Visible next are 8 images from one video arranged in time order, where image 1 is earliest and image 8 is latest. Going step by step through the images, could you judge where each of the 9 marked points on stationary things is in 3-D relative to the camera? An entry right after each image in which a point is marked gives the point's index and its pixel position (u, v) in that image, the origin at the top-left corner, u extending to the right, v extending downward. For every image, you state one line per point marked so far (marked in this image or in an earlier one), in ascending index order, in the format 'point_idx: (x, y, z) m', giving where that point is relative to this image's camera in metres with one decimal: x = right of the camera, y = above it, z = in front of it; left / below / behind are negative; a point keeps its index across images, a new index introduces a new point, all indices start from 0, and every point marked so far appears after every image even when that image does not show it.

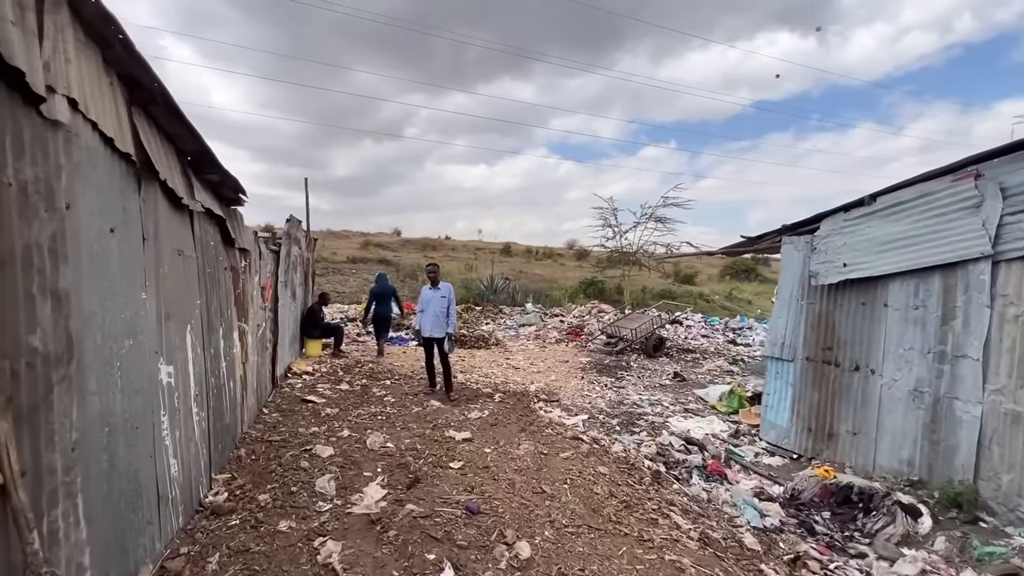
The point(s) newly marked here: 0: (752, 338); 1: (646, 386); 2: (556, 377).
0: (+7.2, -1.5, +14.0) m
1: (+2.7, -2.0, +9.3) m
2: (+0.9, -1.7, +9.2) m
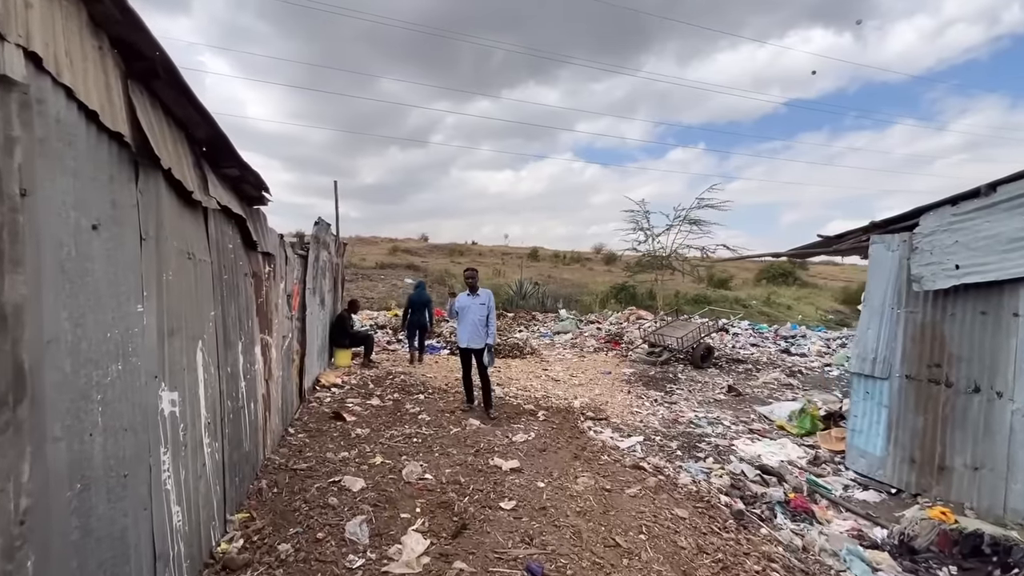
0: (+8.1, -1.7, +13.0) m
1: (+3.4, -2.1, +8.5) m
2: (+1.6, -1.9, +8.5) m
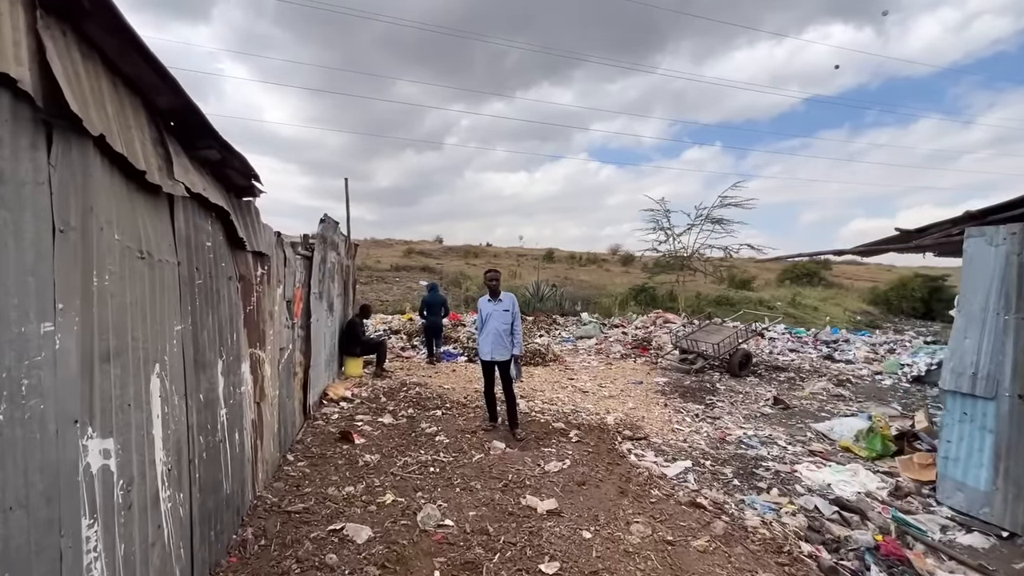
0: (+8.7, -1.7, +12.0) m
1: (+3.8, -2.1, +7.6) m
2: (+2.0, -1.9, +7.7) m
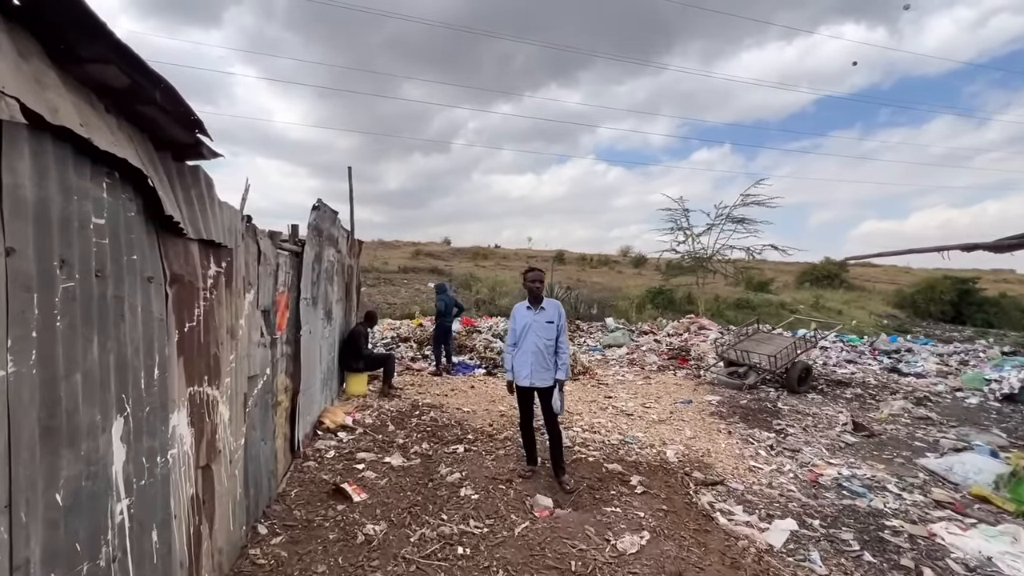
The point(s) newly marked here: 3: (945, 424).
0: (+9.2, -1.8, +10.6) m
1: (+4.2, -2.1, +6.3) m
2: (+2.4, -2.0, +6.4) m
3: (+7.0, -2.2, +7.6) m
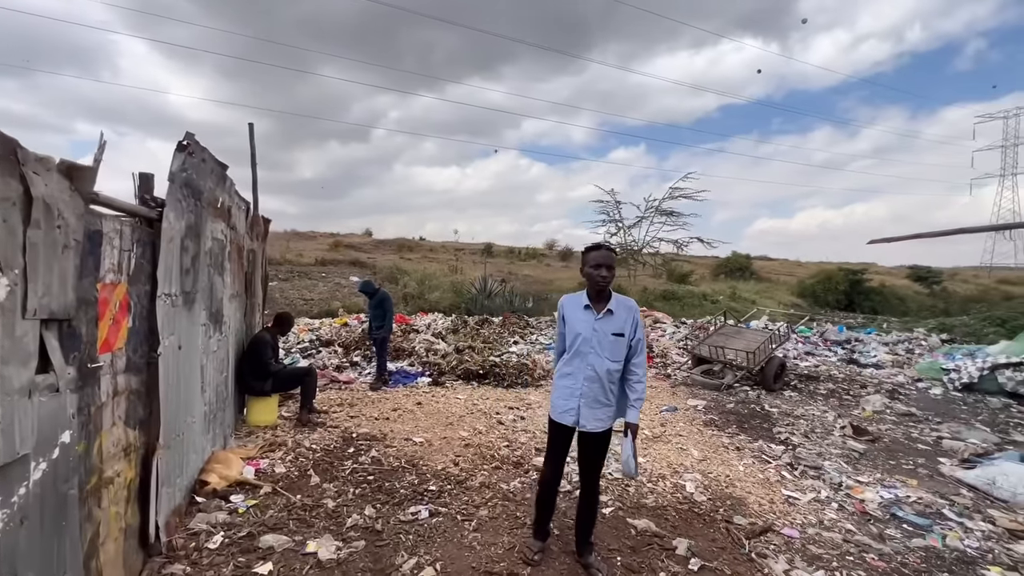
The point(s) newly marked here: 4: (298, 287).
0: (+8.1, -1.5, +10.5) m
1: (+3.9, -2.0, +5.5) m
2: (+2.1, -1.8, +5.3) m
3: (+6.4, -2.0, +7.2) m
4: (-7.8, 0.0, +17.4) m
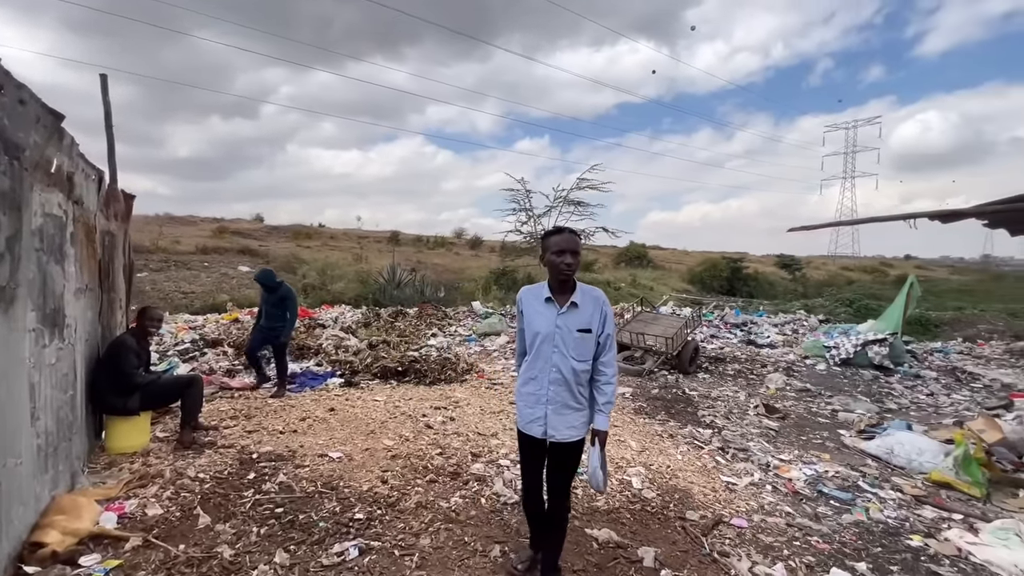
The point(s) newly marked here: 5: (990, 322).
0: (+6.2, -1.2, +11.4) m
1: (+3.1, -1.8, +5.7) m
2: (+1.4, -1.7, +5.2) m
3: (+5.2, -1.8, +7.9) m
4: (-10.7, +0.3, +15.1) m
5: (+17.6, -1.2, +17.6) m
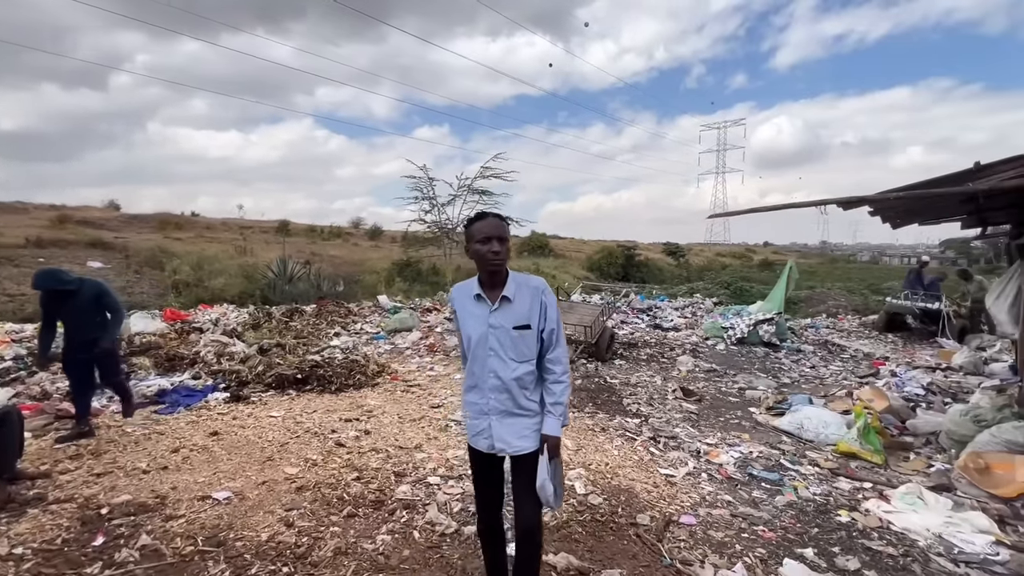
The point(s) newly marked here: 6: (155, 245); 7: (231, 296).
0: (+4.1, -0.9, +12.0) m
1: (+2.2, -1.7, +5.8) m
2: (+0.6, -1.6, +4.9) m
3: (+3.8, -1.5, +8.4) m
4: (-13.3, +0.3, +12.2) m
5: (+14.0, -0.4, +20.3) m
6: (-14.4, +1.7, +19.2) m
7: (-8.6, -0.2, +14.5) m
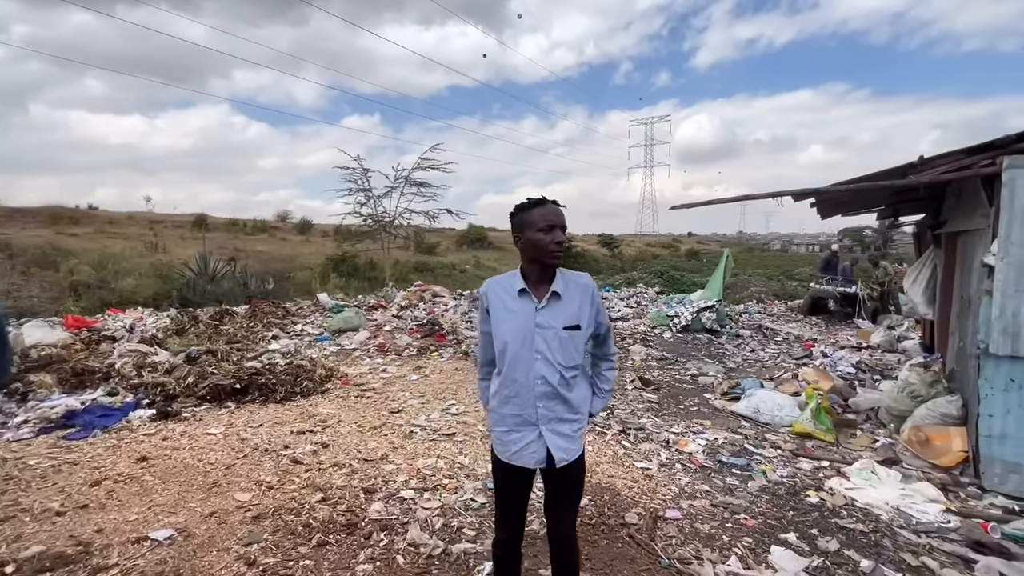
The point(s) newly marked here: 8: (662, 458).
0: (+2.8, -0.6, +12.2) m
1: (+1.8, -1.6, +5.9) m
2: (+0.3, -1.5, +4.8) m
3: (+3.0, -1.3, +8.7) m
4: (-14.5, +0.1, +10.1) m
5: (+11.5, +0.2, +21.8) m
6: (-16.5, +1.6, +16.9) m
7: (-10.1, -0.3, +13.1) m
8: (+1.4, -1.6, +4.6) m
